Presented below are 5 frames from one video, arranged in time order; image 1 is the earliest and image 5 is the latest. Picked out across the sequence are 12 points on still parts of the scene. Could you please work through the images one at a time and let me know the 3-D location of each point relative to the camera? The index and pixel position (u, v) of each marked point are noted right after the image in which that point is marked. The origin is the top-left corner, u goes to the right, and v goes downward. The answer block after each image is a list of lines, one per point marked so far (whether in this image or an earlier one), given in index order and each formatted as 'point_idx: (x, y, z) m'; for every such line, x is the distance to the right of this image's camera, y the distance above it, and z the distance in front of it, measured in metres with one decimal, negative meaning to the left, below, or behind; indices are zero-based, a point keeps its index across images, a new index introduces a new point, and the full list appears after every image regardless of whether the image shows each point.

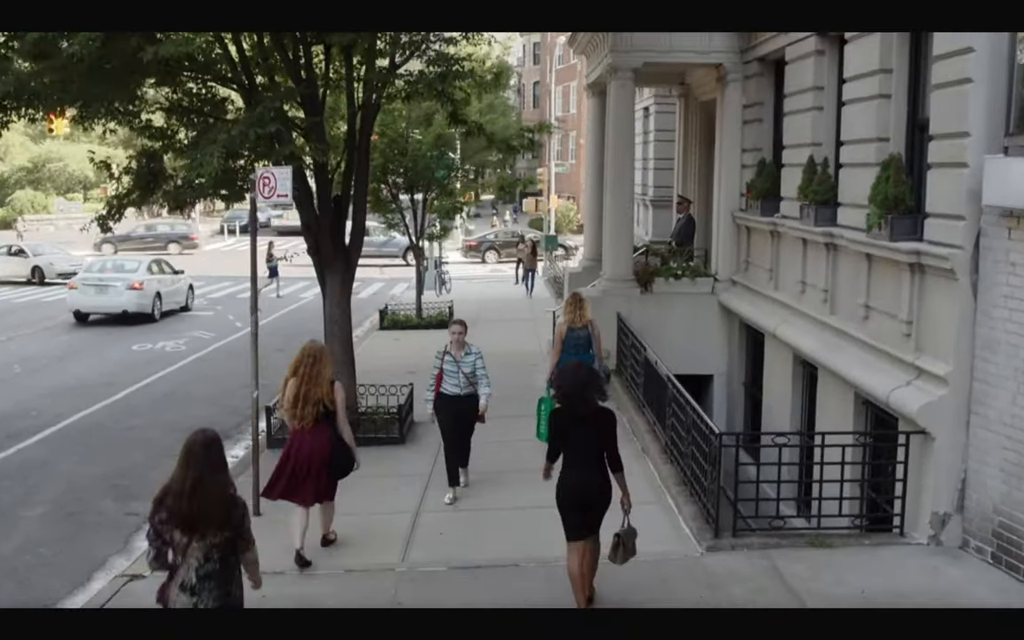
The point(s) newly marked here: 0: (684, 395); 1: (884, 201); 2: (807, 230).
0: (+1.7, -0.7, +11.1) m
1: (+3.4, +1.1, +10.0) m
2: (+3.3, +1.0, +12.5) m
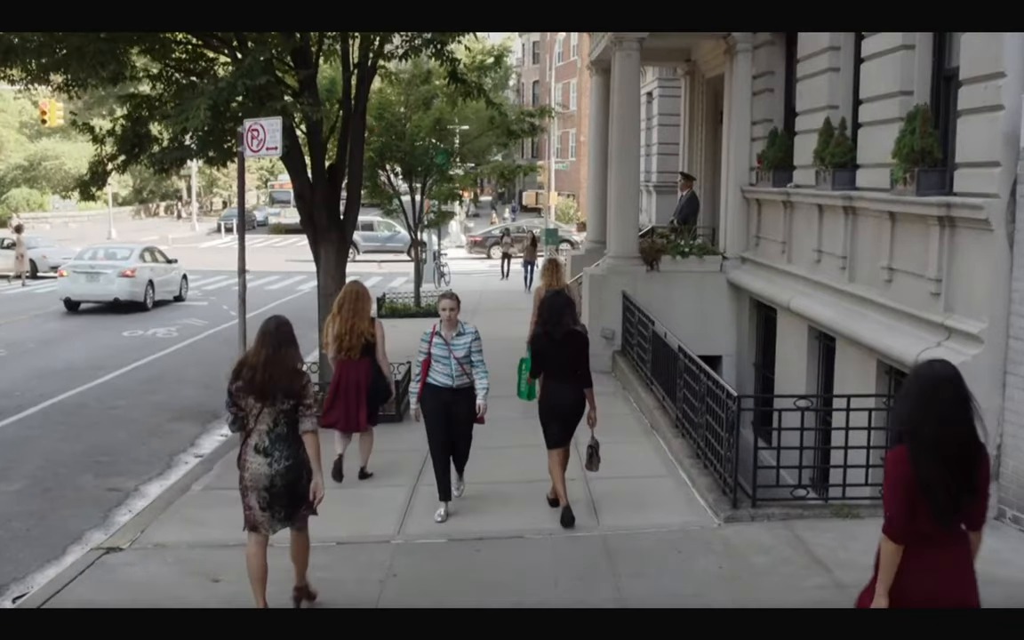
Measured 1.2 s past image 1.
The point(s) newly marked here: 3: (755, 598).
0: (+1.7, -0.4, +10.5) m
1: (+3.4, +1.4, +9.4) m
2: (+3.3, +1.4, +11.9) m
3: (+1.5, -1.8, +7.0) m
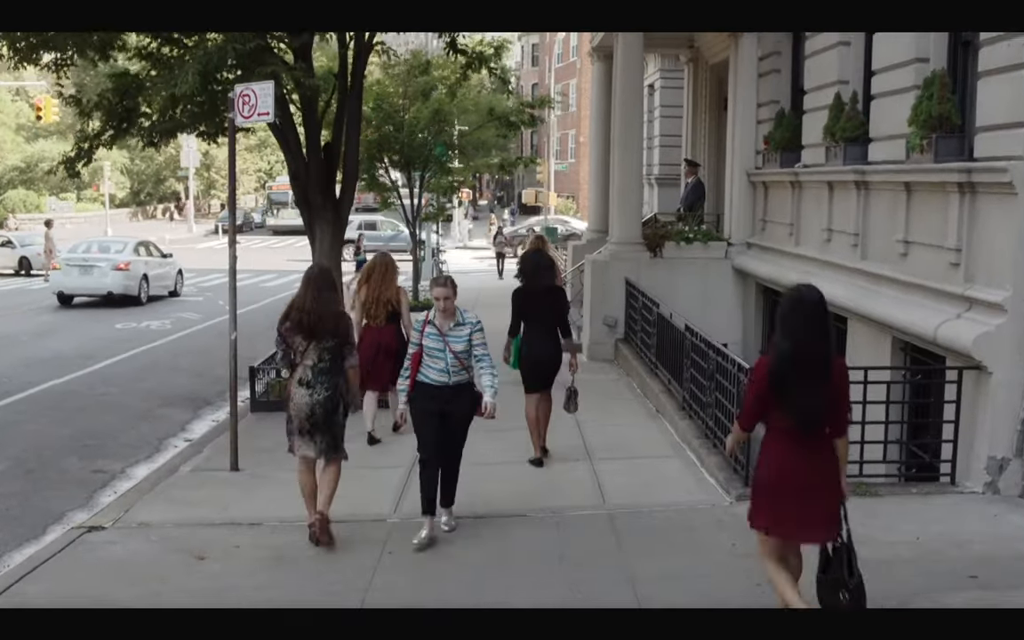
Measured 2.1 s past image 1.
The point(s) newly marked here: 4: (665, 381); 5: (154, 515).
0: (+1.8, -0.2, +10.1) m
1: (+3.4, +1.6, +9.1) m
2: (+3.4, +1.6, +11.6) m
3: (+1.6, -1.5, +6.7) m
4: (+1.7, -0.7, +12.1) m
5: (-2.7, -1.5, +8.4) m
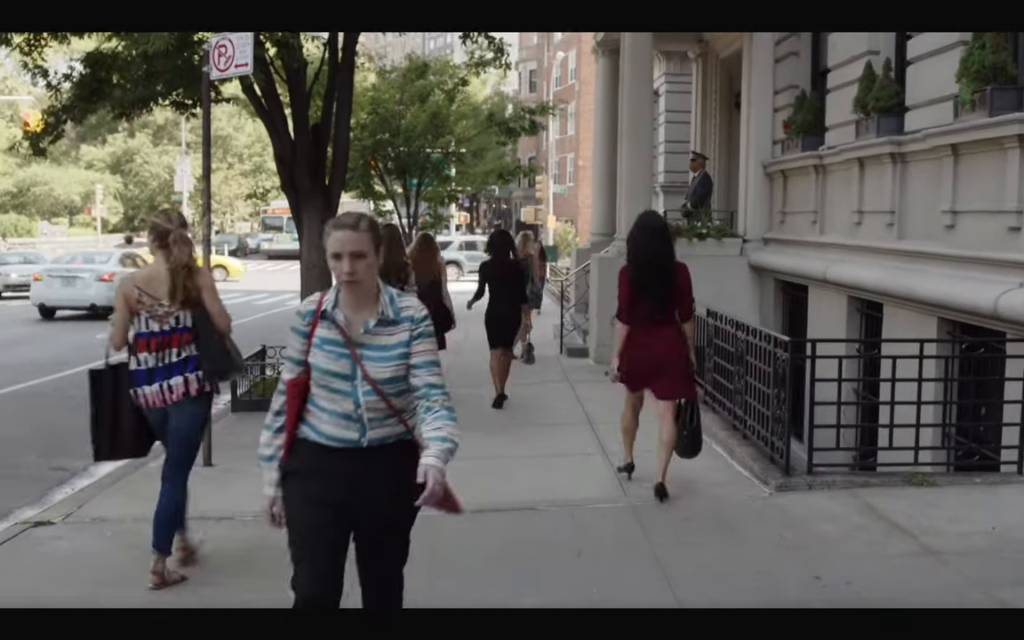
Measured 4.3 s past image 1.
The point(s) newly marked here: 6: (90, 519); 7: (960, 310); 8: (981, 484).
0: (+1.8, 0.0, +9.1) m
1: (+3.4, +1.8, +8.2) m
2: (+3.4, +1.7, +10.7) m
3: (+1.6, -1.3, +5.6) m
4: (+1.7, -0.6, +11.1) m
5: (-2.7, -1.3, +7.4) m
6: (-2.7, -1.3, +7.1) m
7: (+3.4, +0.1, +8.4) m
8: (+3.0, -1.1, +7.1) m
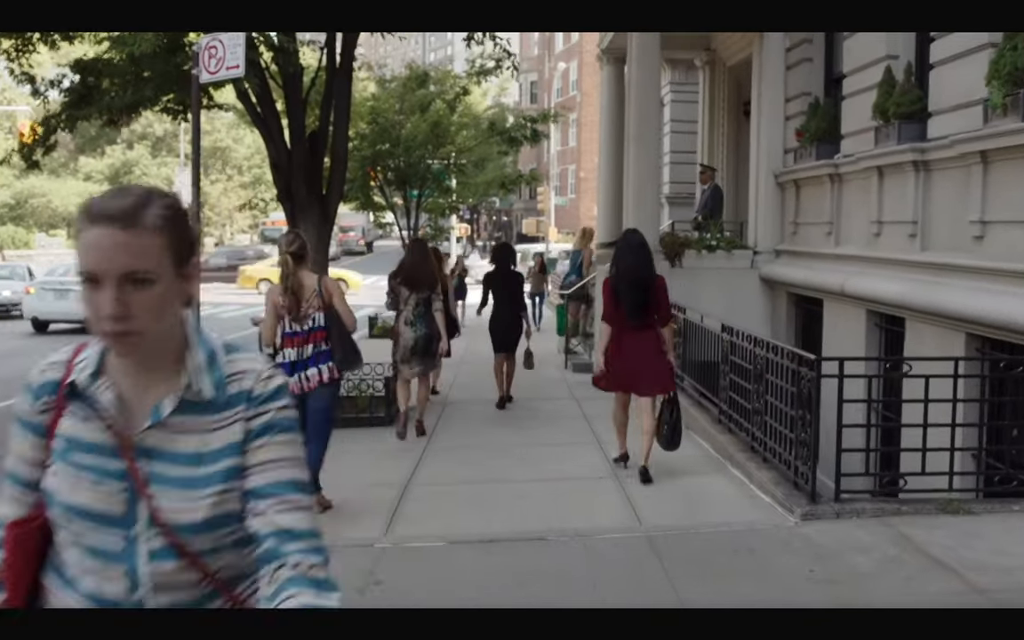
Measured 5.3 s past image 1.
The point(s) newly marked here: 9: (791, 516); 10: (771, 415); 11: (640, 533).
0: (+1.8, -0.1, +8.7) m
1: (+3.5, +1.7, +7.7) m
2: (+3.4, +1.5, +10.2) m
3: (+1.7, -1.4, +5.2) m
4: (+1.8, -0.7, +10.7) m
5: (-2.6, -1.4, +6.9) m
6: (-2.7, -1.4, +6.7) m
7: (+3.4, 0.0, +7.9) m
8: (+3.1, -1.2, +6.7) m
9: (+1.7, -1.2, +6.8) m
10: (+1.8, -0.7, +8.0) m
11: (+0.8, -1.3, +6.7) m
